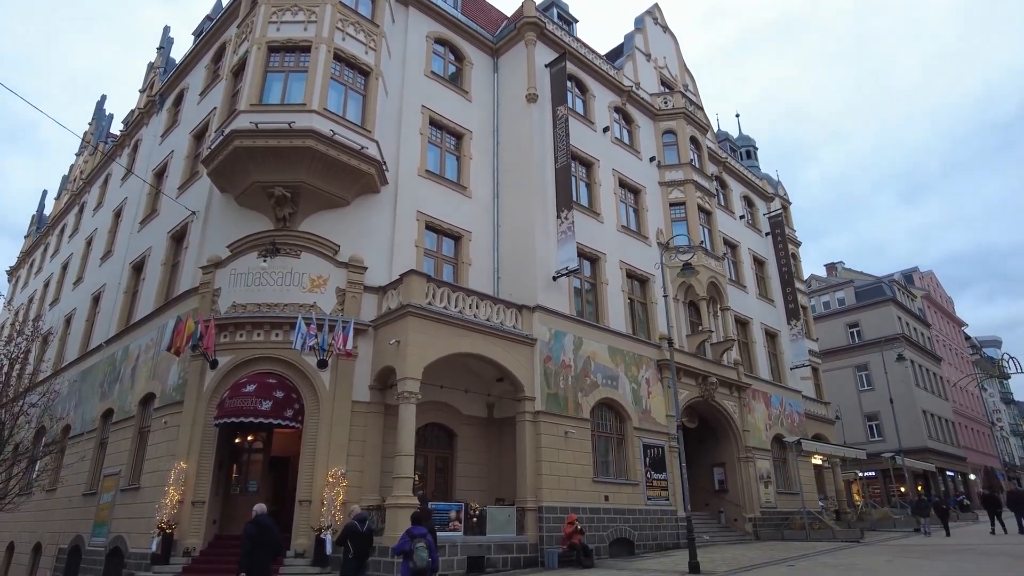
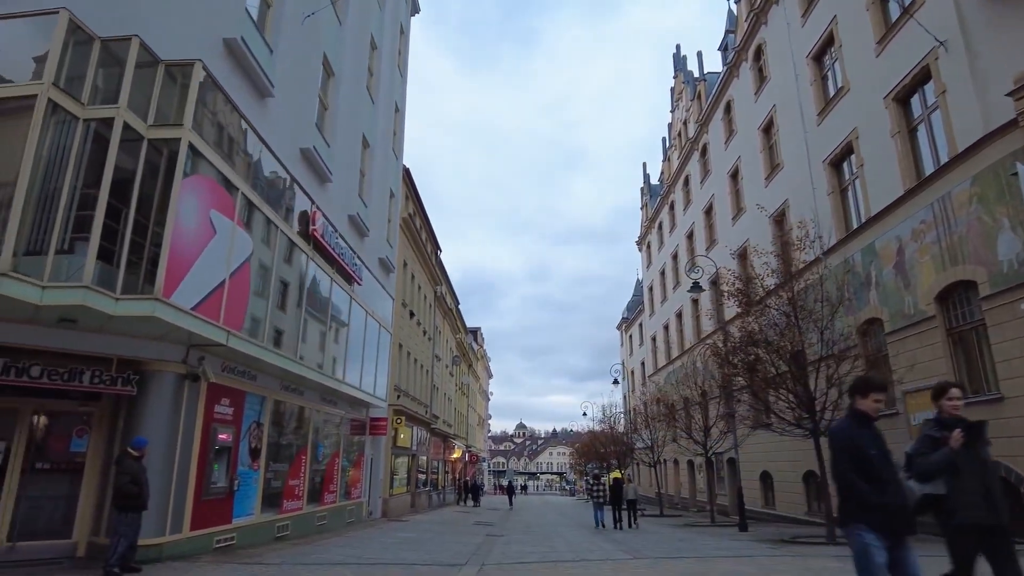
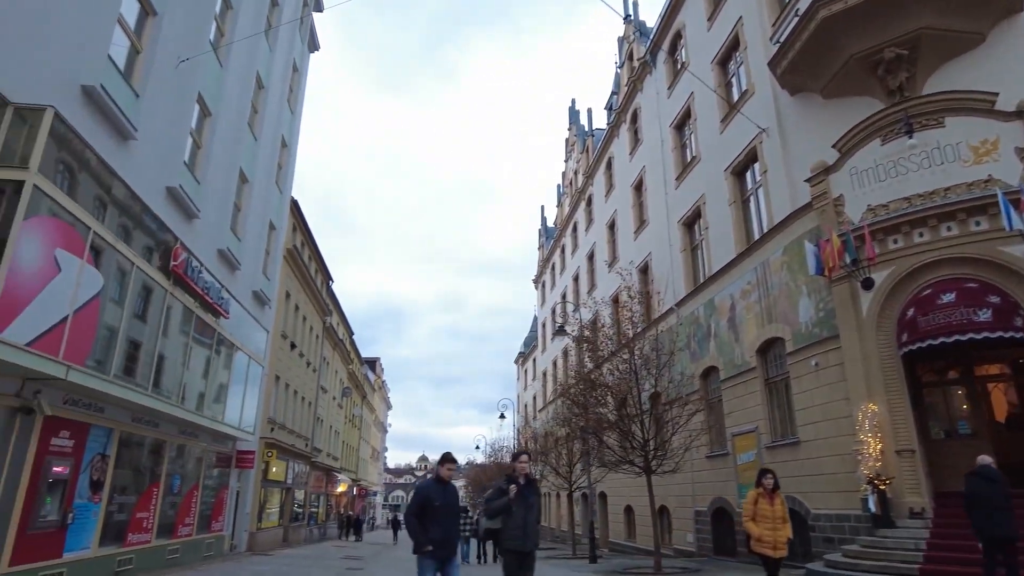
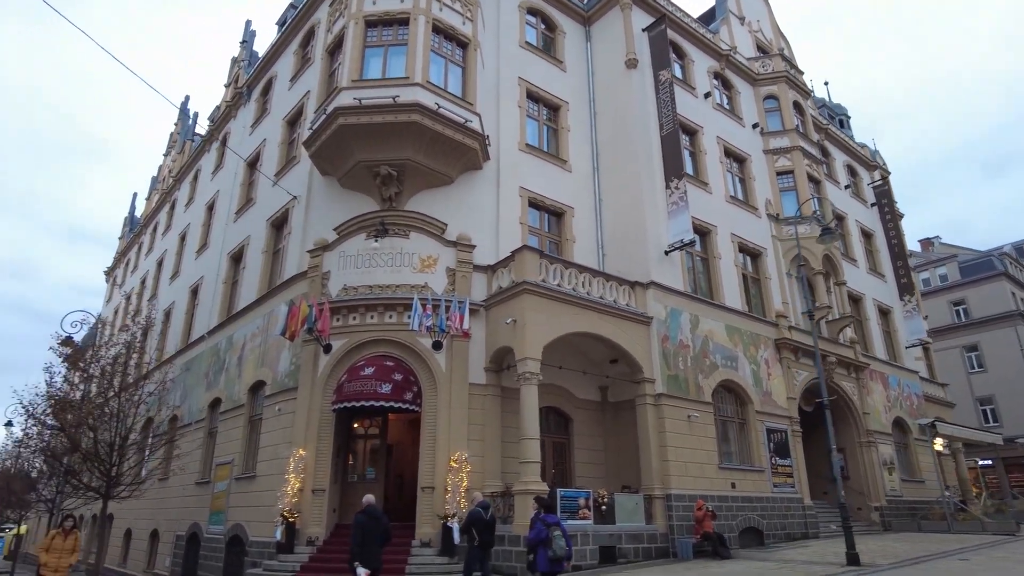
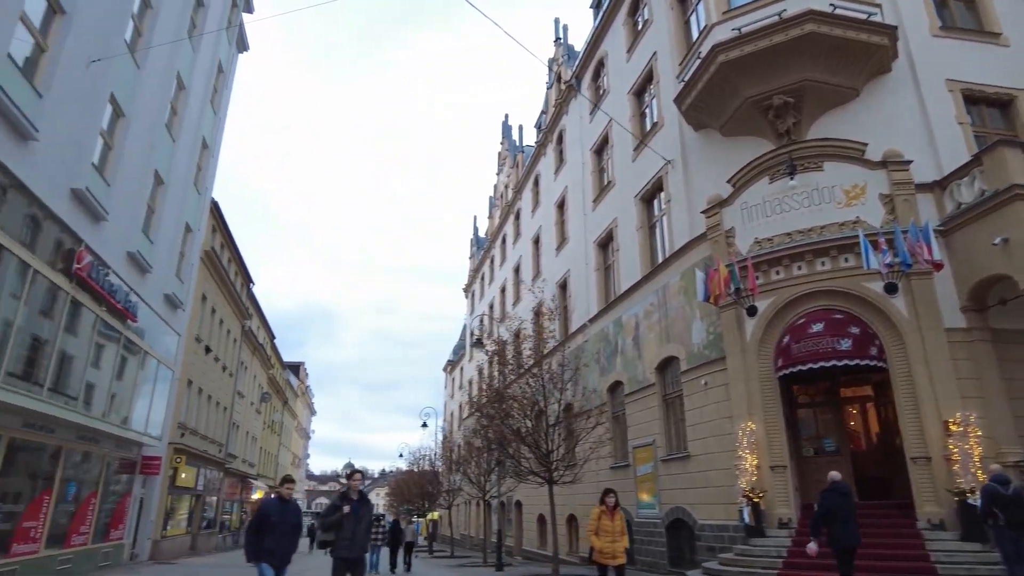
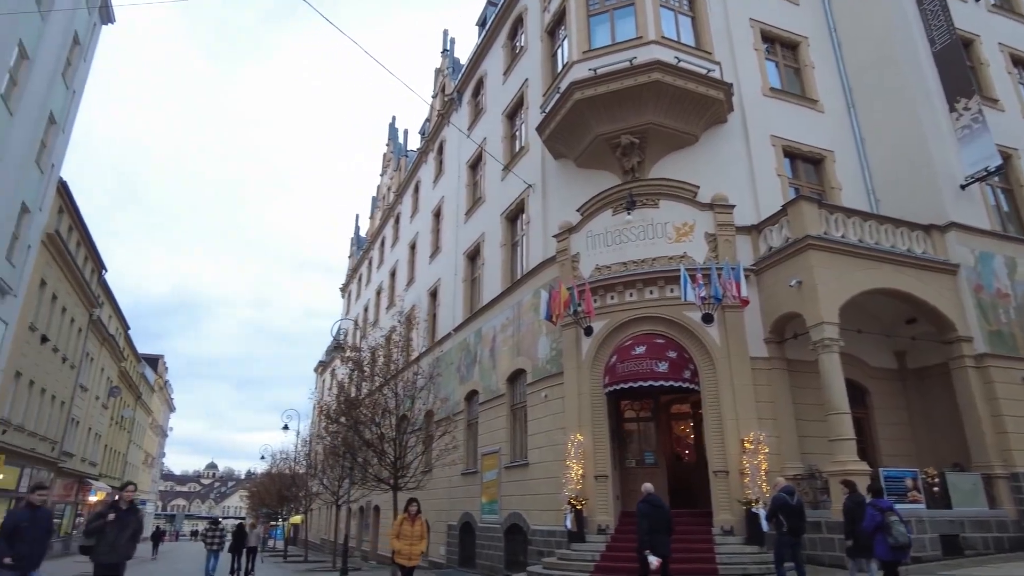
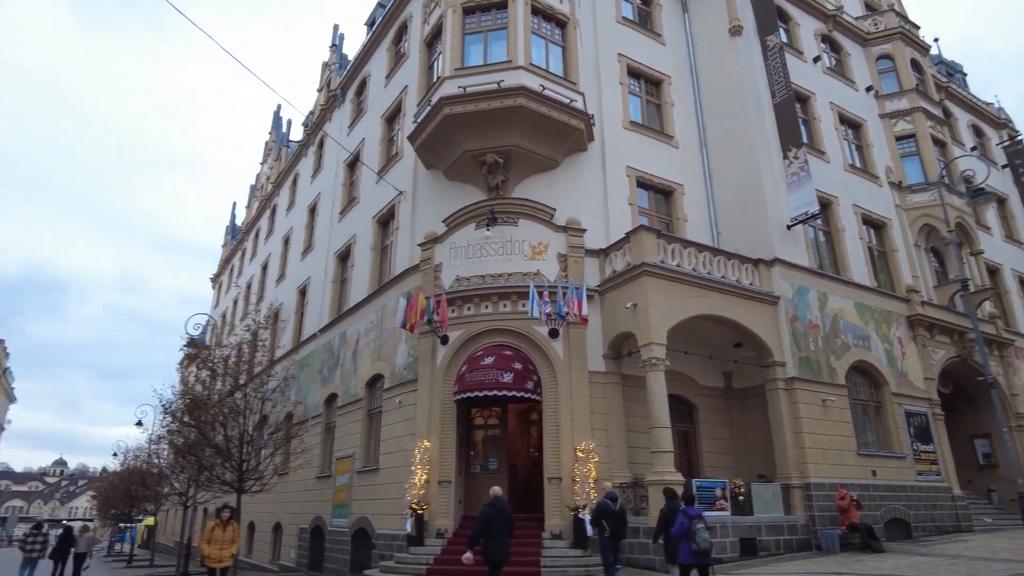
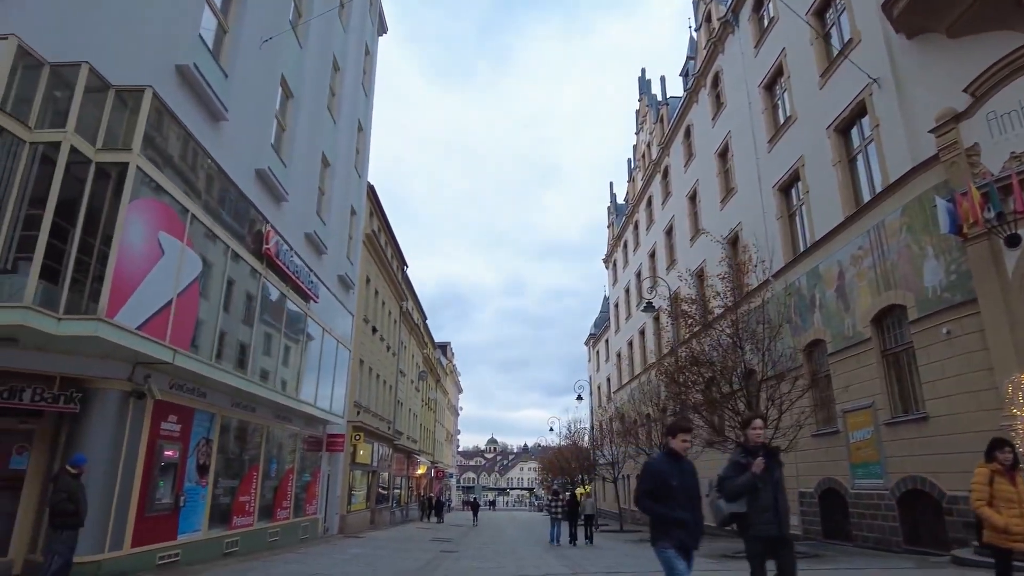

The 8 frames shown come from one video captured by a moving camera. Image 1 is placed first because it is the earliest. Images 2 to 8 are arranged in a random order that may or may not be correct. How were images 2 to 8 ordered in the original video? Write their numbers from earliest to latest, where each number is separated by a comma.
4, 7, 6, 5, 3, 8, 2
